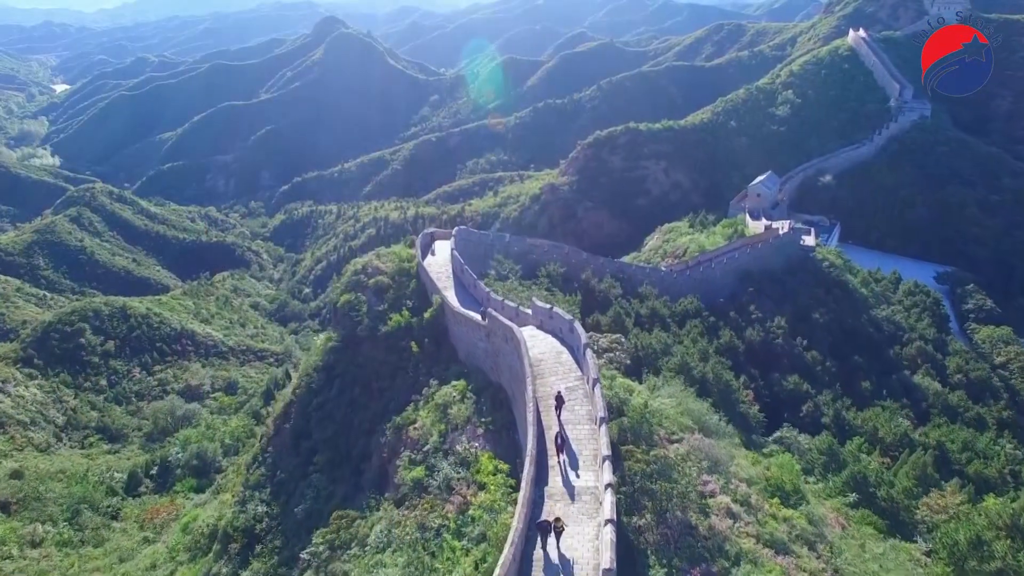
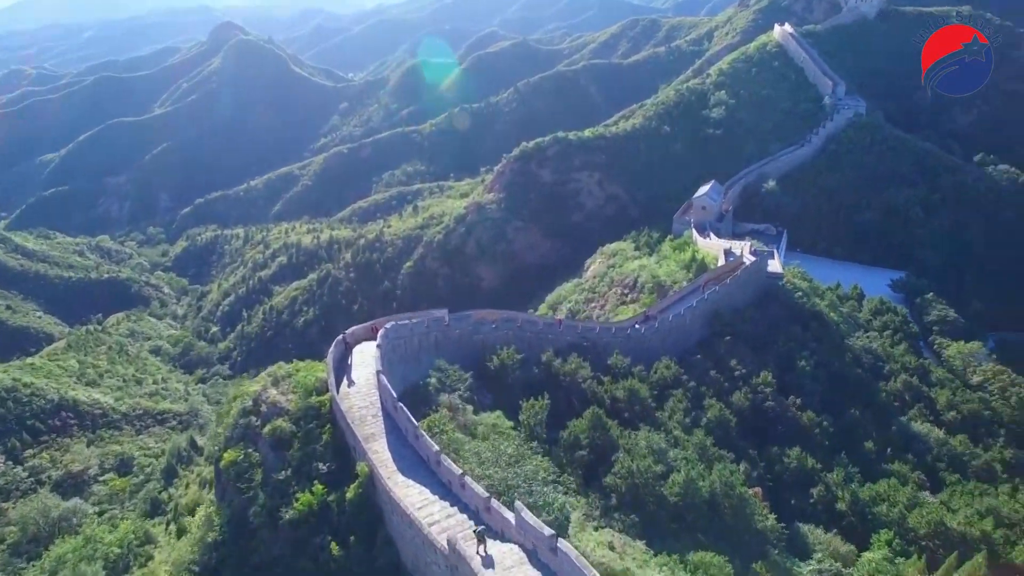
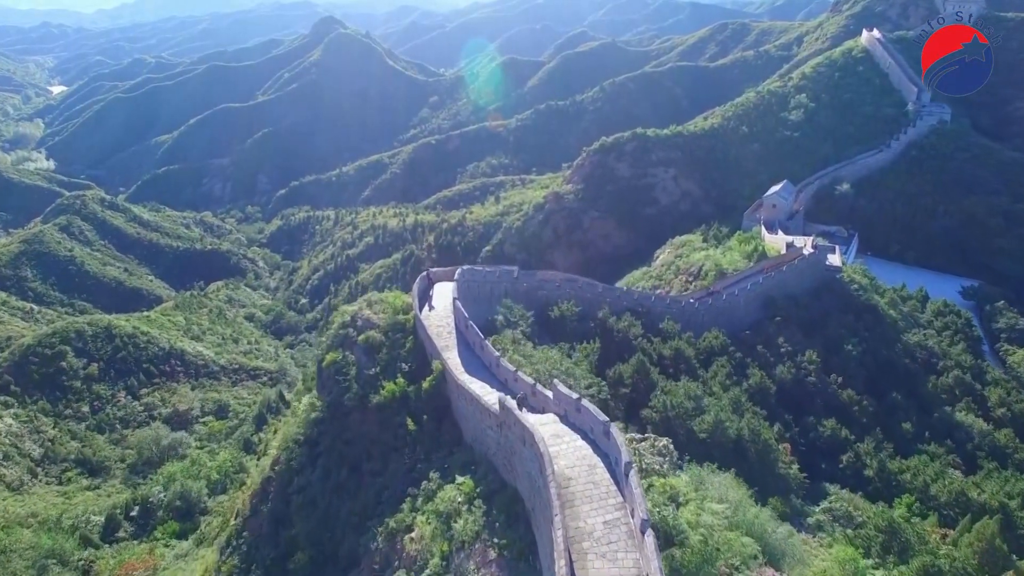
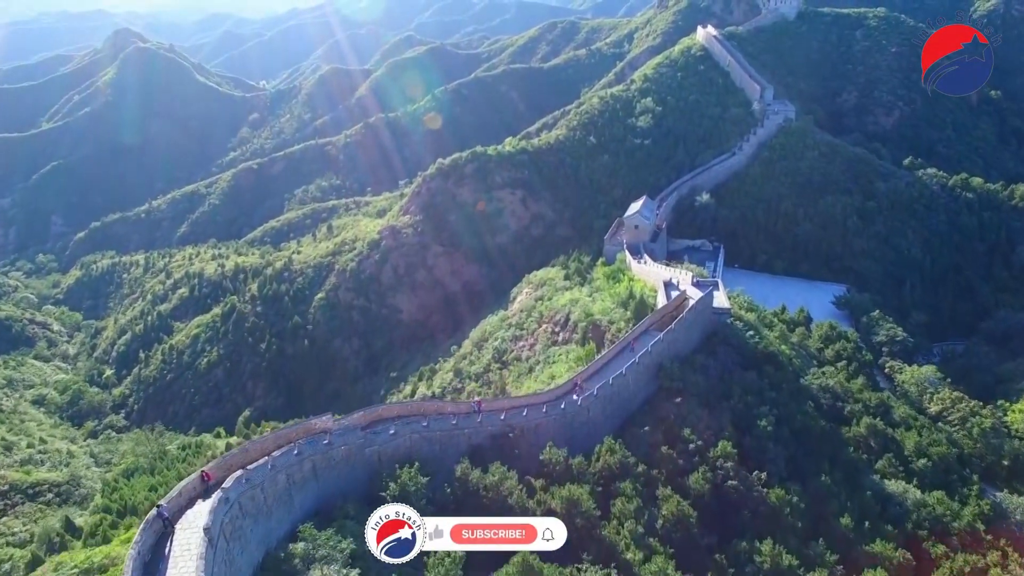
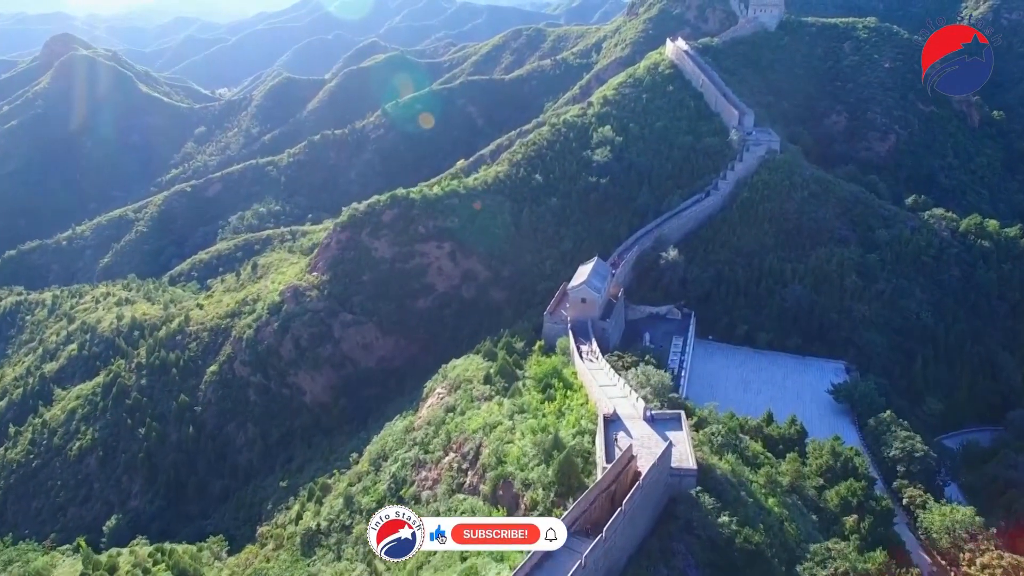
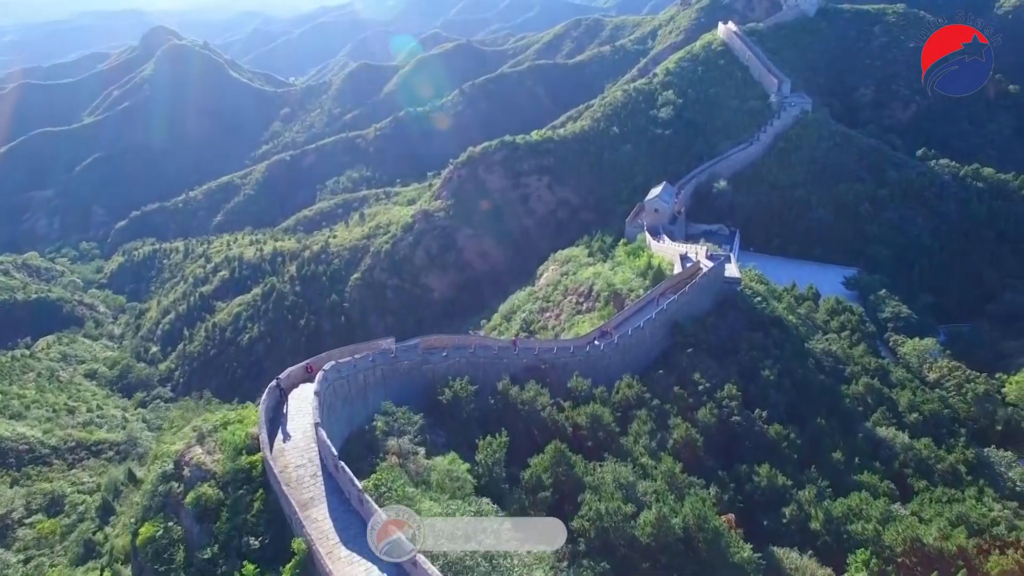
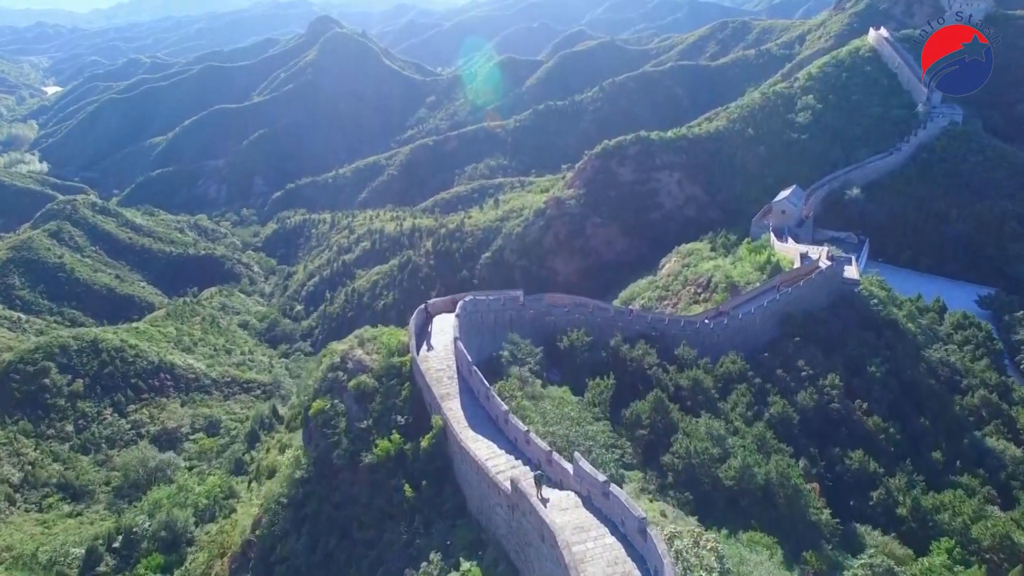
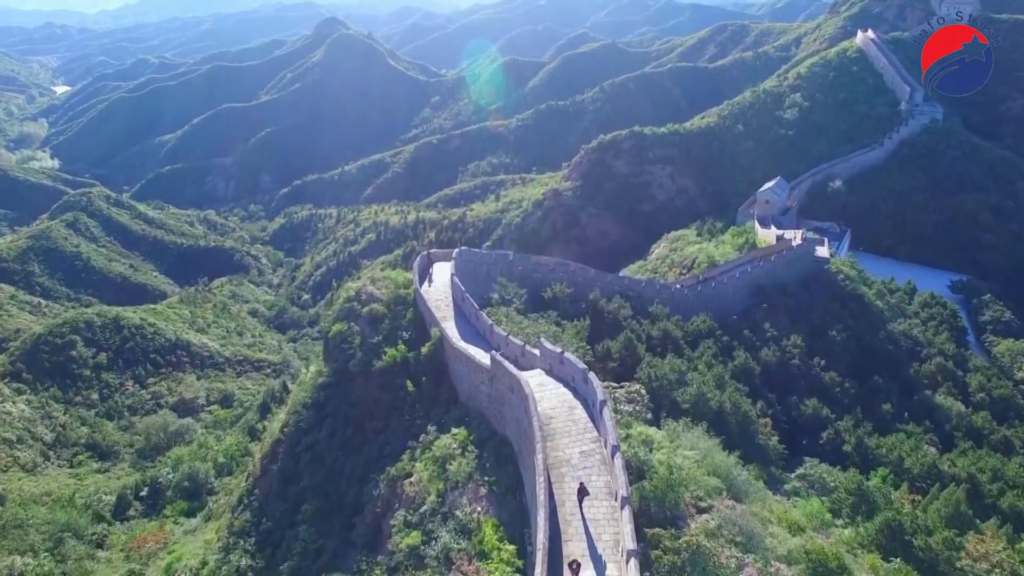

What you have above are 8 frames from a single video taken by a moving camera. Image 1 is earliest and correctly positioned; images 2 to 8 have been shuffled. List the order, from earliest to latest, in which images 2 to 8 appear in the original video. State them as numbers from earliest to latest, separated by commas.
8, 3, 7, 2, 6, 4, 5
